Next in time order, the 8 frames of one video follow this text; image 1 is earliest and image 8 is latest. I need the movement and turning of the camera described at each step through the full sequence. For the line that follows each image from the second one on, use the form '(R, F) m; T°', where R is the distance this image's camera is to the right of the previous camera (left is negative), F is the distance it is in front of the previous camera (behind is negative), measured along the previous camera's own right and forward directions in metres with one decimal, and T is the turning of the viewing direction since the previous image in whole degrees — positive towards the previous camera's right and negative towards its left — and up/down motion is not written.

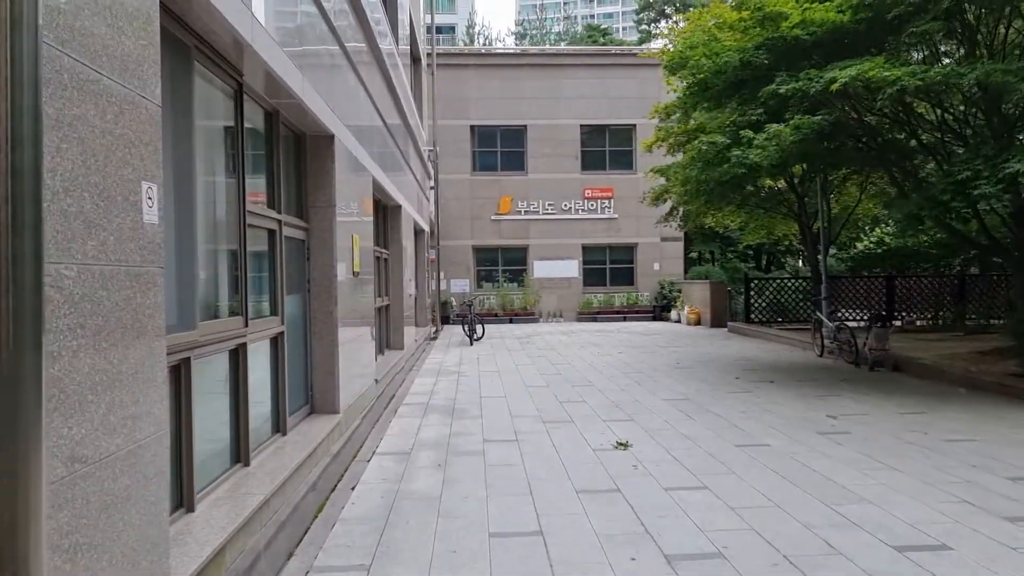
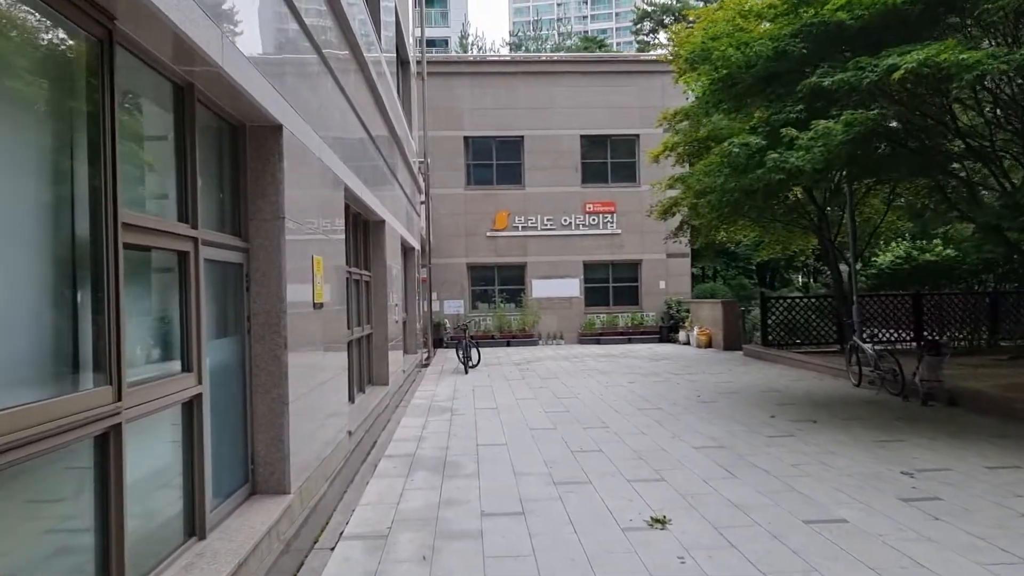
(-0.1, +1.5) m; 0°
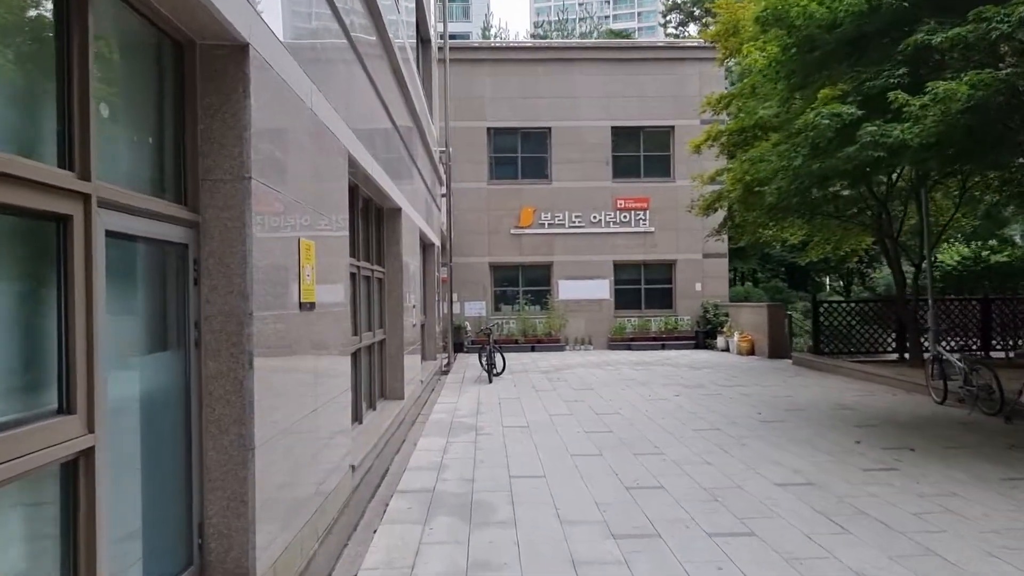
(-0.2, +1.5) m; -1°
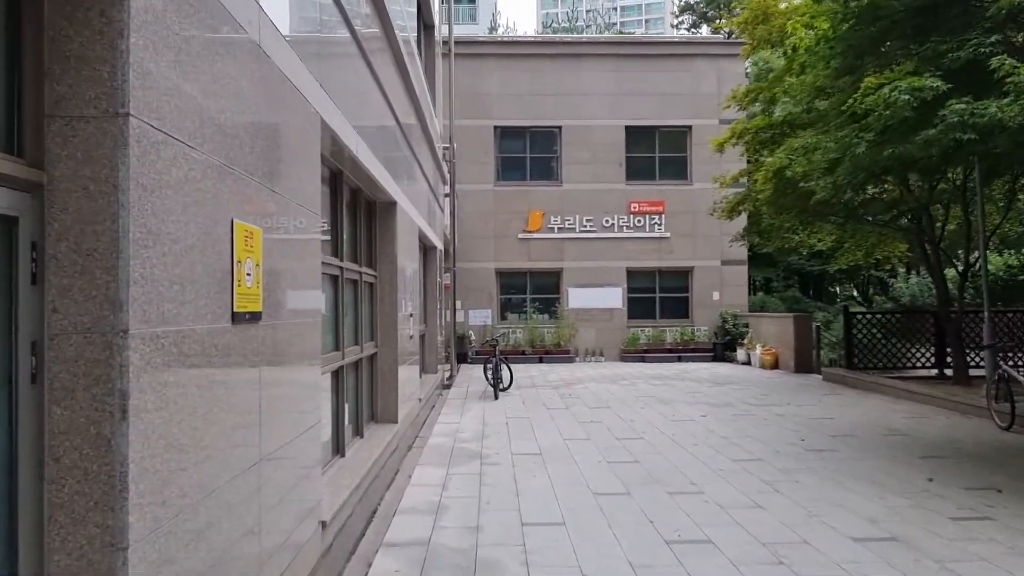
(-0.1, +1.2) m; 0°
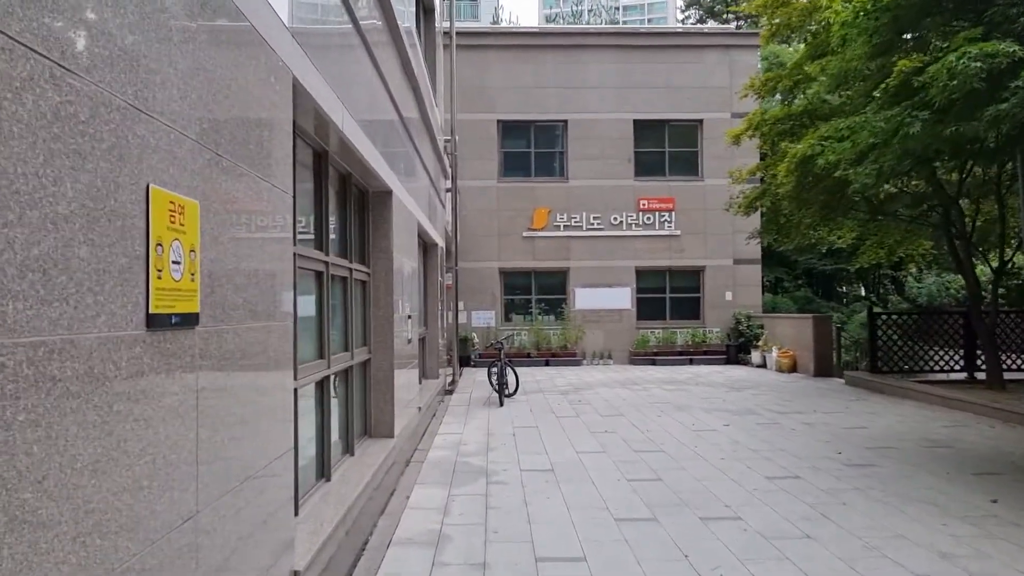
(-0.1, +0.8) m; 0°
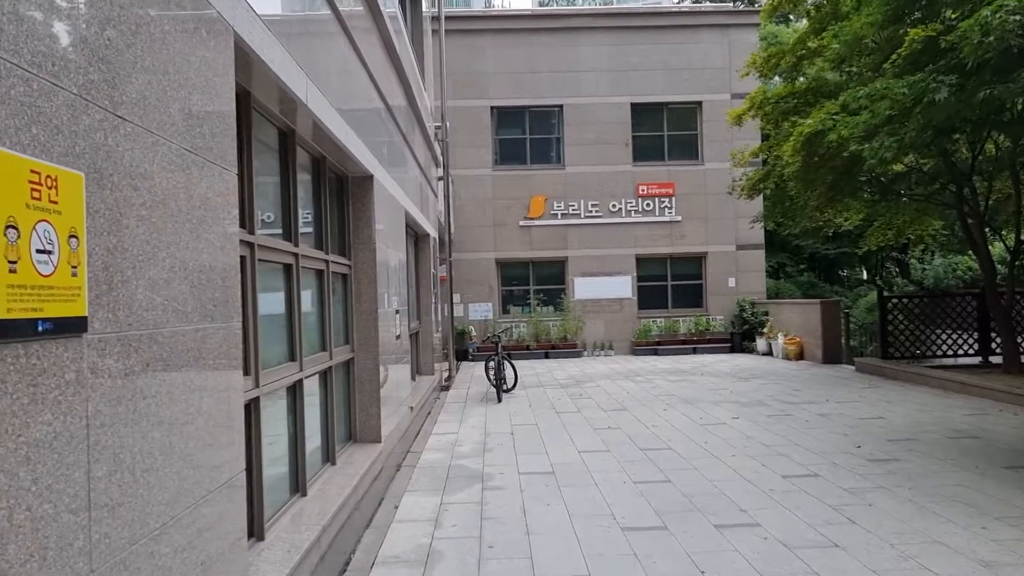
(0.0, +0.5) m; 0°
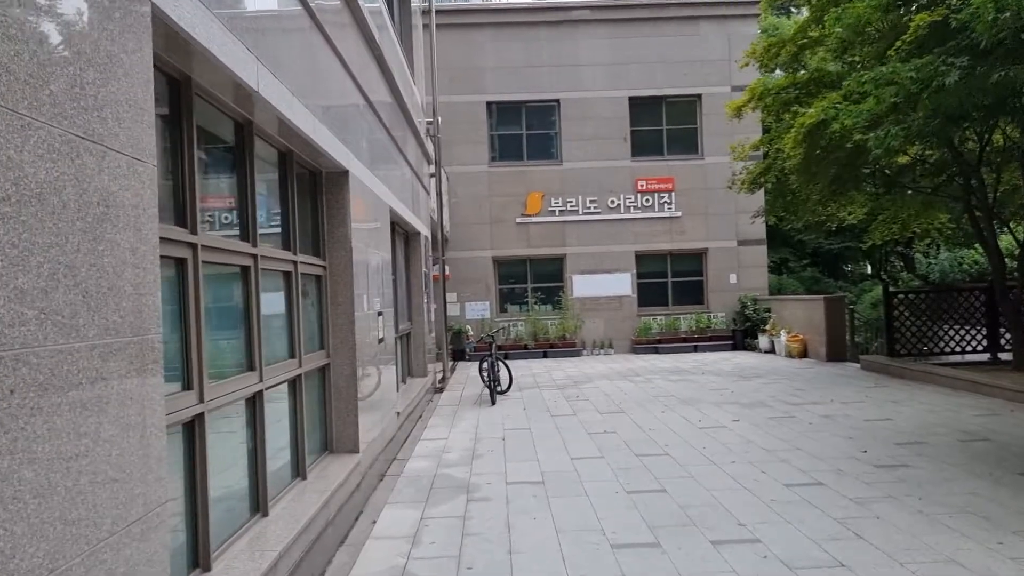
(+0.1, +0.4) m; 0°
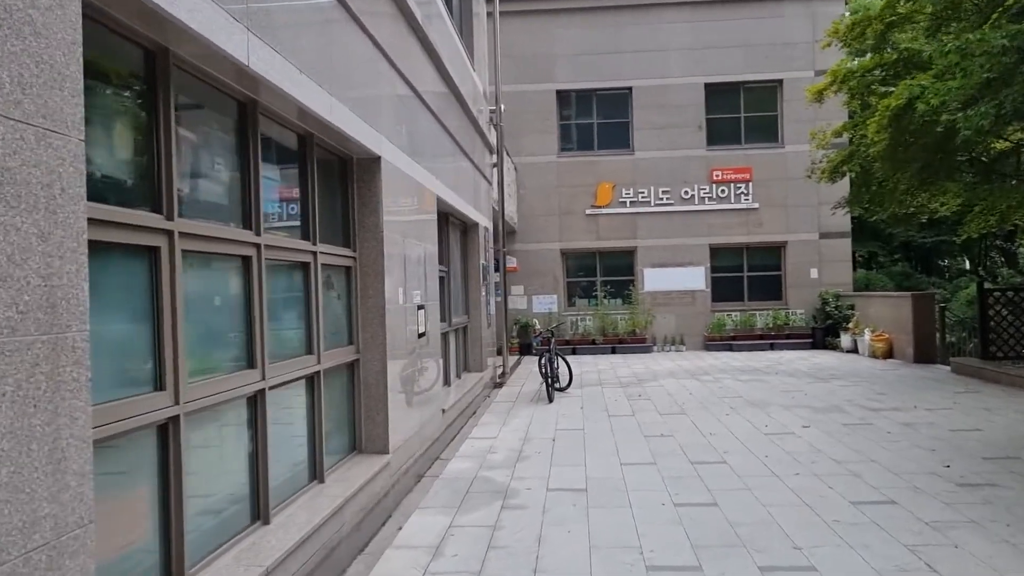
(+0.3, +0.4) m; -5°
